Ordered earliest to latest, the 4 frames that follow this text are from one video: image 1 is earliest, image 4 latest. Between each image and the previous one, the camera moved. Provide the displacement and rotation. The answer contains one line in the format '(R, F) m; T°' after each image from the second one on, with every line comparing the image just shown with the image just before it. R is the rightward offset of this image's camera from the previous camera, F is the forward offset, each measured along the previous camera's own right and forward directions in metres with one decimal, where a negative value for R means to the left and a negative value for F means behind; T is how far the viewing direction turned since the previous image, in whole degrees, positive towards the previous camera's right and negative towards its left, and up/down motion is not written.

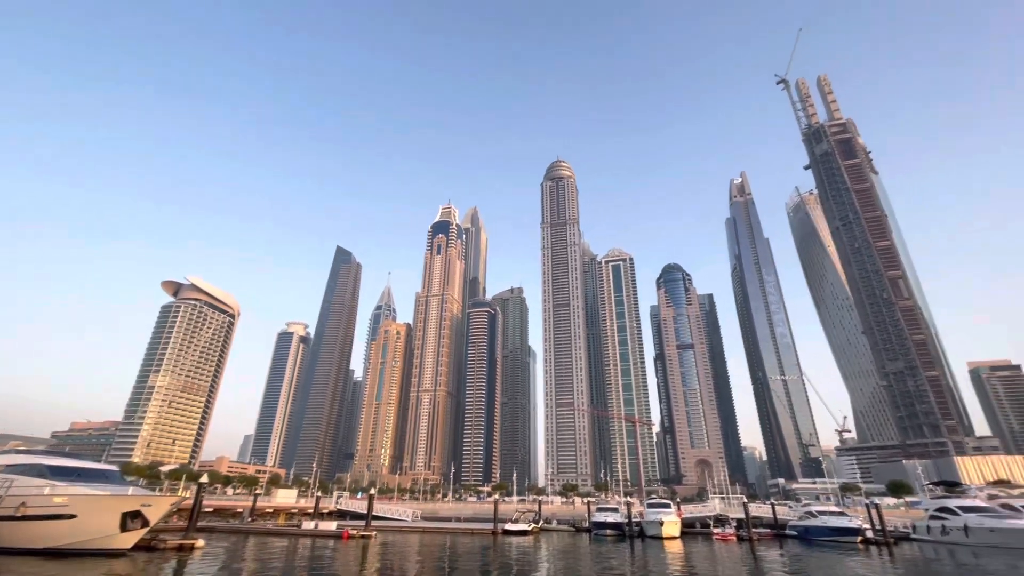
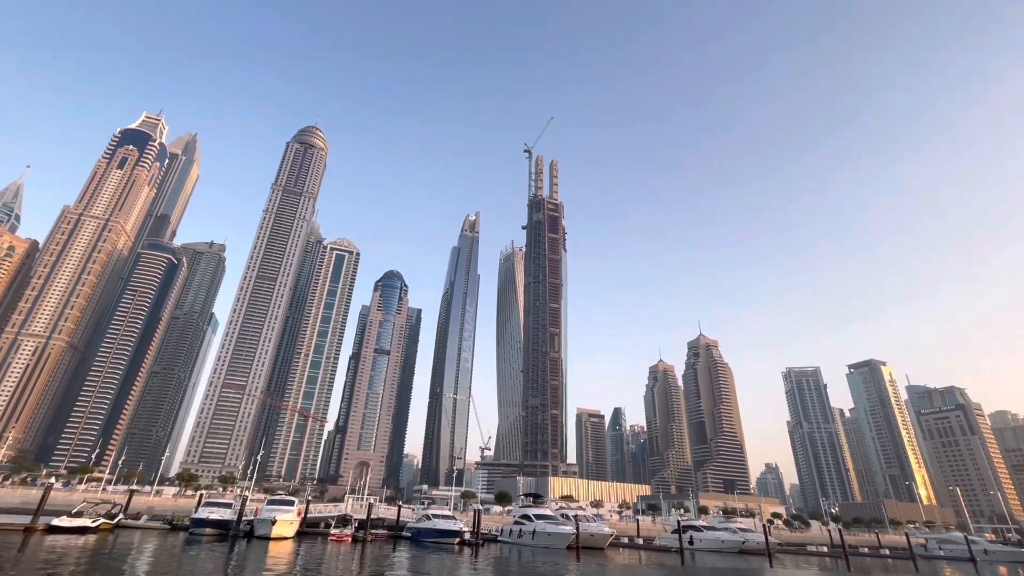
(+2.7, +1.0) m; +32°
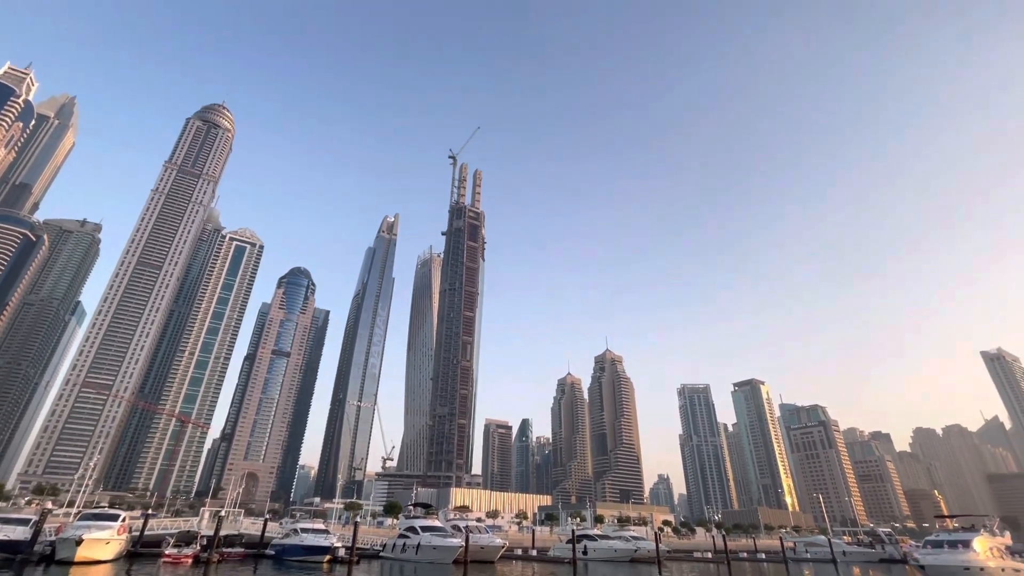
(+1.6, +3.6) m; +10°
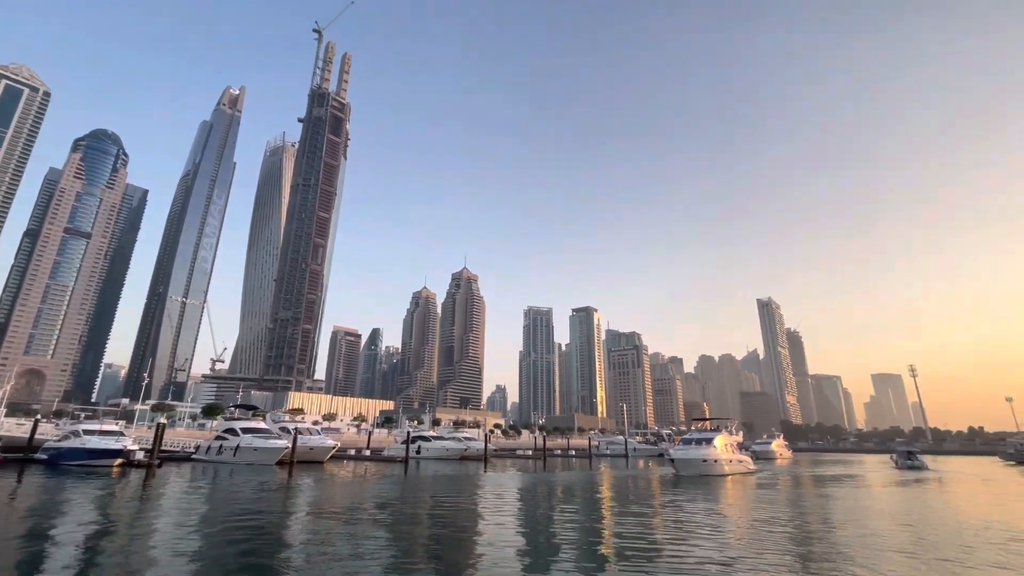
(+0.9, +0.9) m; +17°
